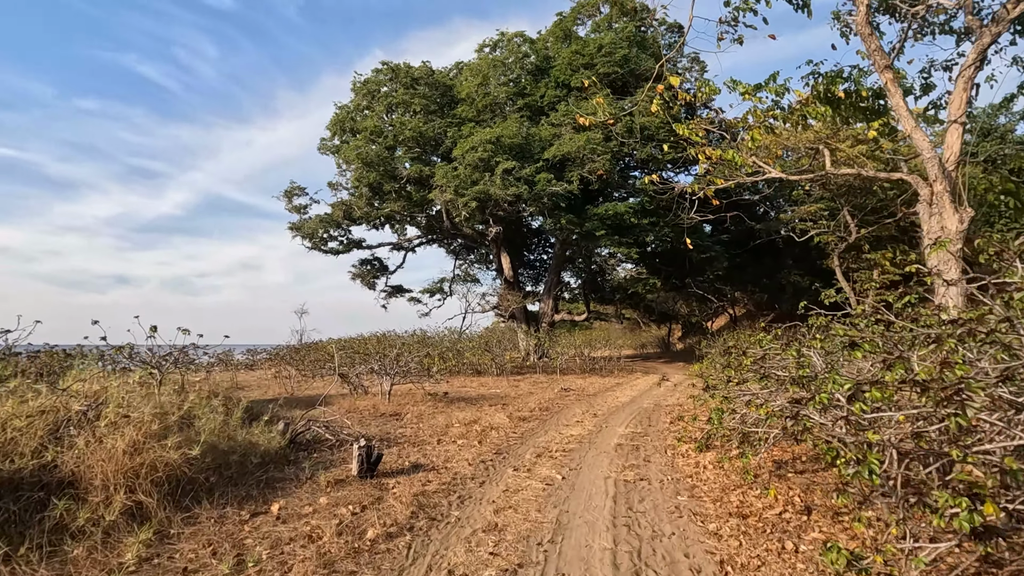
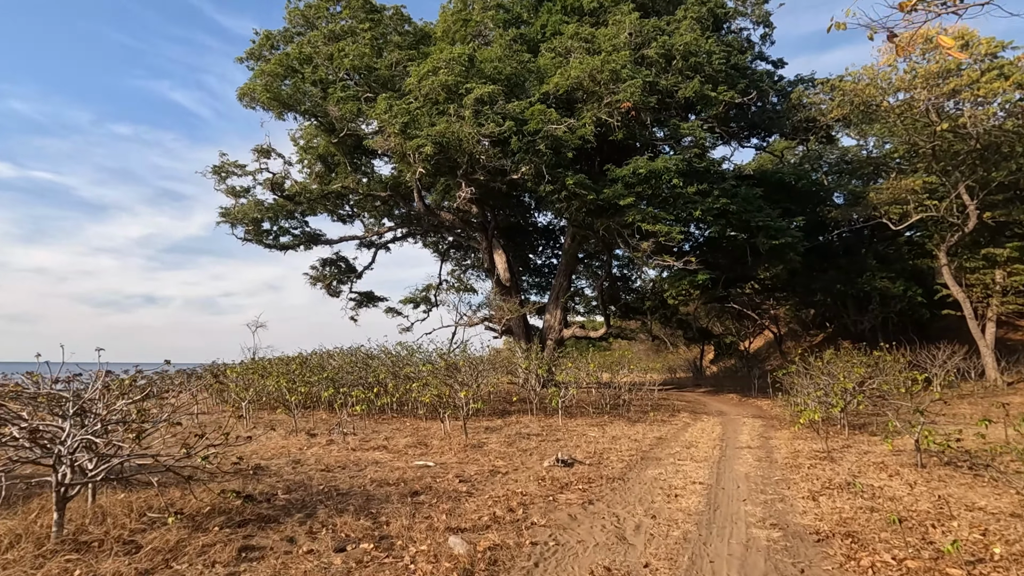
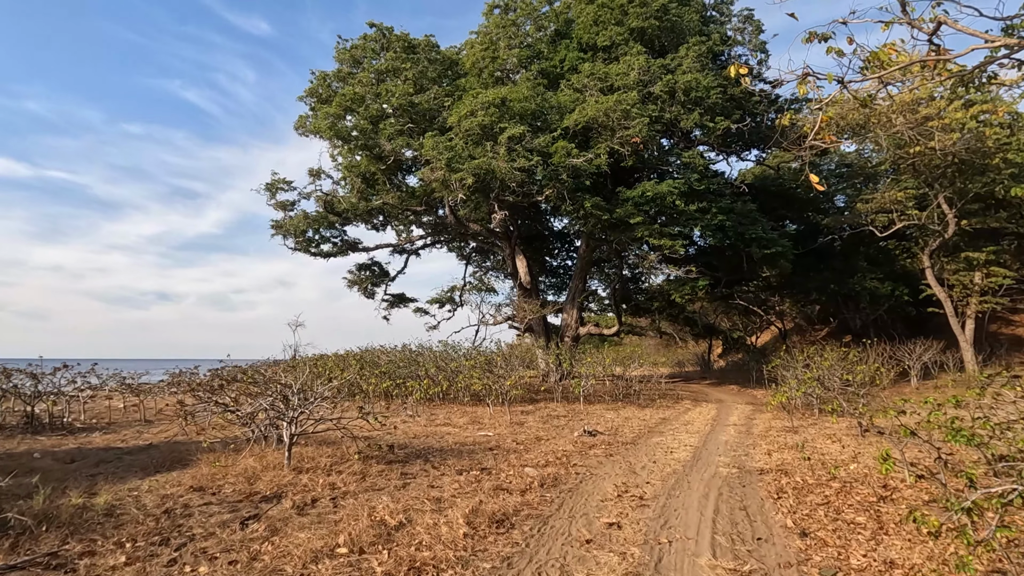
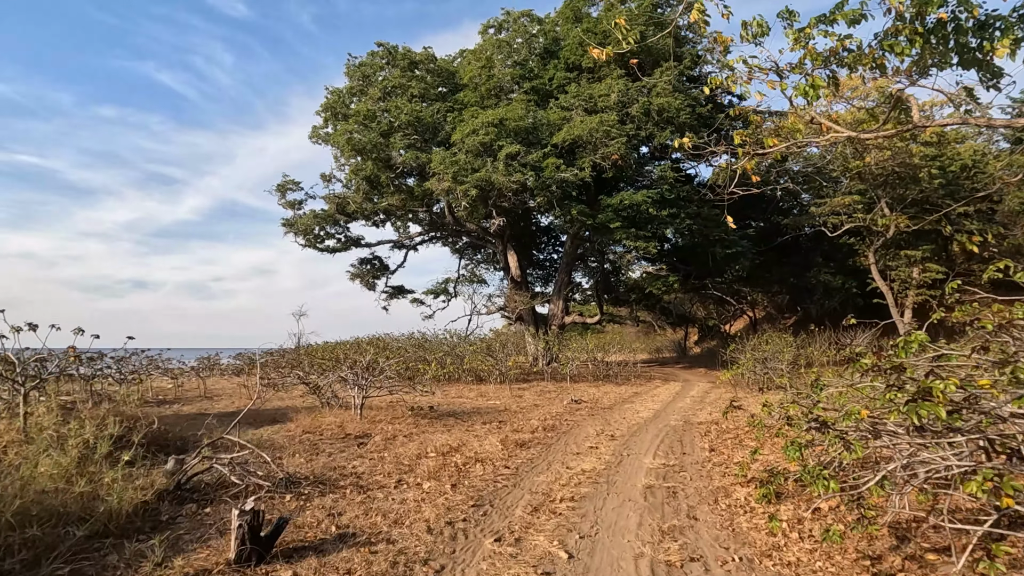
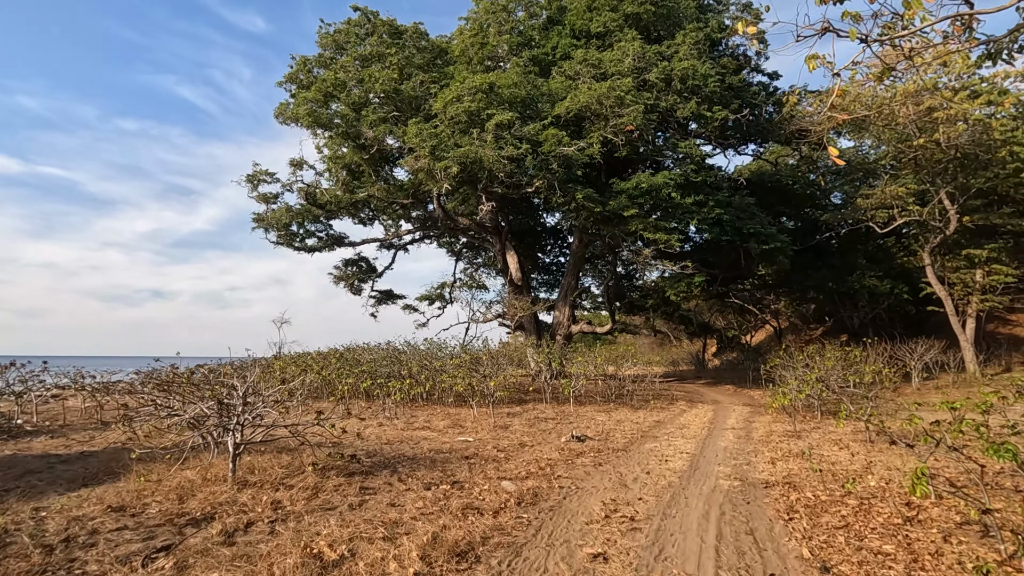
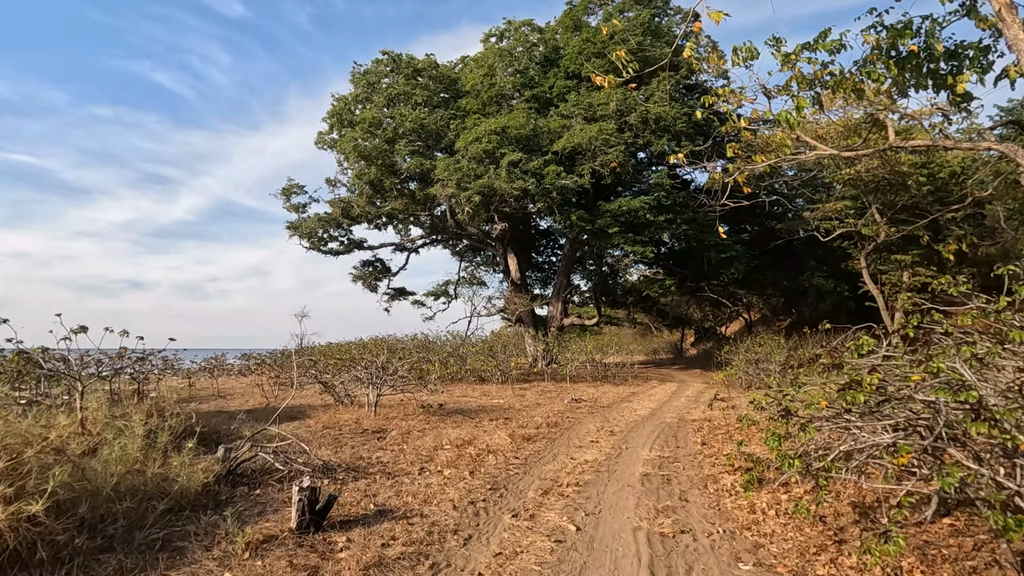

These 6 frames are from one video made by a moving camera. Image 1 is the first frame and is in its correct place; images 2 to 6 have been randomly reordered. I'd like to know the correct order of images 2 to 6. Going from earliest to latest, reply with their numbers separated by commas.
6, 4, 3, 5, 2
